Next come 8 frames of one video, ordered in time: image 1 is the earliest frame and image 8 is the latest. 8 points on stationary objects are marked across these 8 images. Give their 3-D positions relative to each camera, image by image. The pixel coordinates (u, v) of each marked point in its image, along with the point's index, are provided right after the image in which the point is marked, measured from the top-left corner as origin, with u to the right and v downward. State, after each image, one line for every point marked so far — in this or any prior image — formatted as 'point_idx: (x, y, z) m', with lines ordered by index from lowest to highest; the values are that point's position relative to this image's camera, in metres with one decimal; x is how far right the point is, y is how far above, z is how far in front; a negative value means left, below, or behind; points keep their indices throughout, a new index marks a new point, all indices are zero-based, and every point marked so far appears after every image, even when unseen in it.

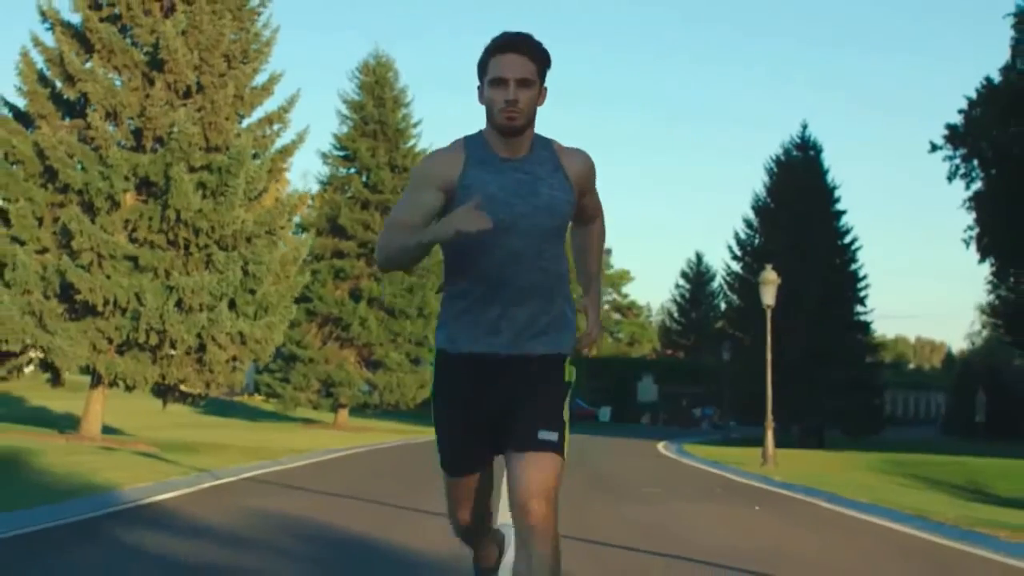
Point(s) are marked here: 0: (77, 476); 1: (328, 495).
0: (-5.5, -2.4, +17.7) m
1: (-1.9, -2.3, +15.4) m
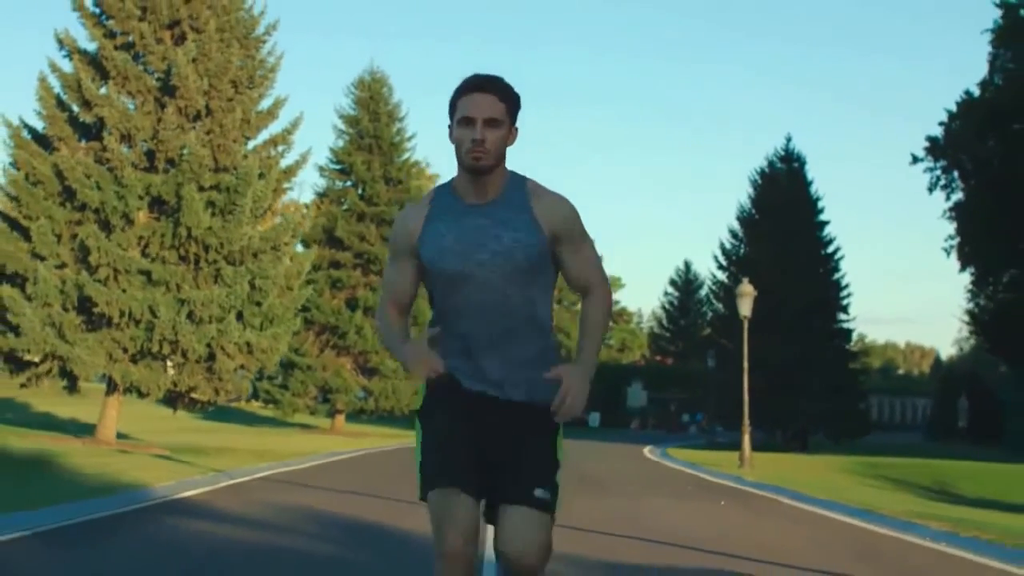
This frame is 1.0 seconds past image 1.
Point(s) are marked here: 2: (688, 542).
0: (-5.7, -2.7, +19.4) m
1: (-2.0, -2.5, +17.1) m
2: (+1.8, -2.4, +13.2) m
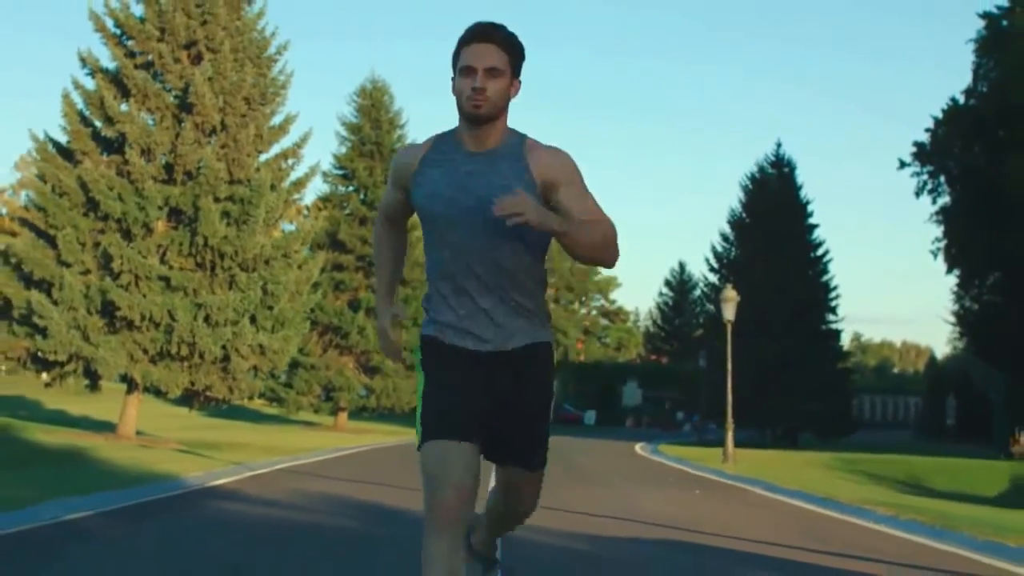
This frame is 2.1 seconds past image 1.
0: (-5.7, -2.8, +21.3) m
1: (-2.1, -2.7, +19.0) m
2: (+1.7, -2.6, +15.1) m
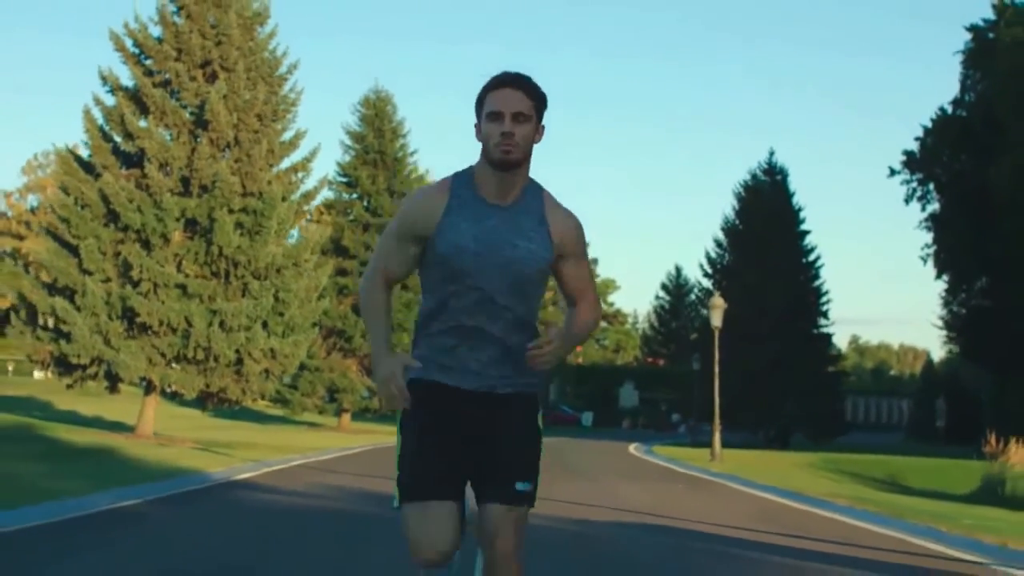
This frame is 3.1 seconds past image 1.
0: (-5.8, -3.0, +23.0) m
1: (-2.1, -2.8, +20.7) m
2: (+1.7, -2.7, +16.9) m
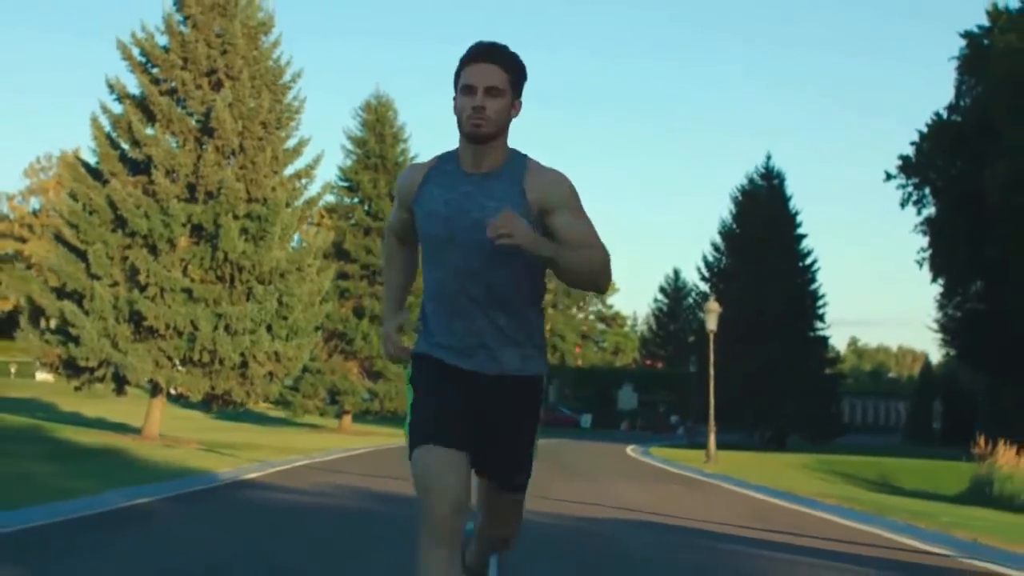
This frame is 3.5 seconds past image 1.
0: (-5.8, -3.1, +23.7) m
1: (-2.2, -2.9, +21.4) m
2: (+1.7, -2.8, +17.5) m
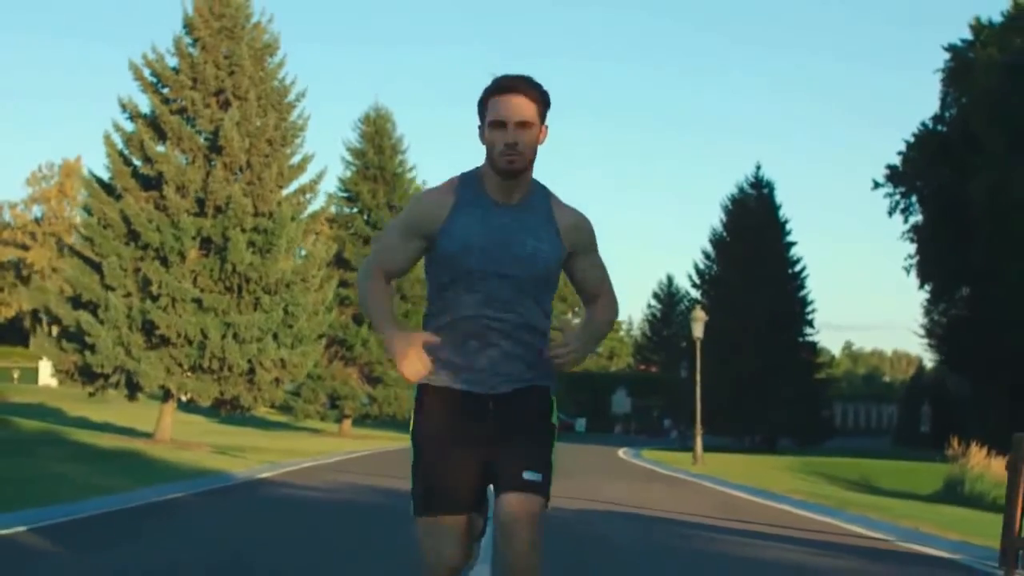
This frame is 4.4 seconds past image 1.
0: (-5.9, -3.3, +25.3) m
1: (-2.3, -3.2, +23.0) m
2: (+1.6, -3.0, +19.2) m
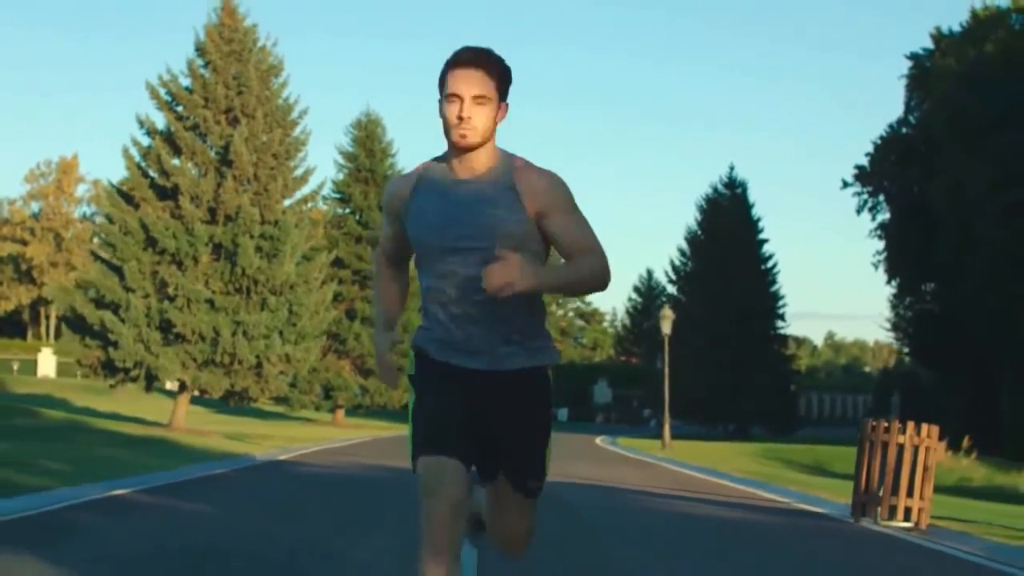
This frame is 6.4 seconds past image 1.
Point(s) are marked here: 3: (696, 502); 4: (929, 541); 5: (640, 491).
0: (-6.2, -3.4, +28.7) m
1: (-2.6, -3.3, +26.5) m
2: (+1.3, -3.2, +22.7) m
3: (+2.3, -2.8, +17.5) m
4: (+4.0, -2.4, +13.2) m
5: (+1.8, -2.9, +19.7) m
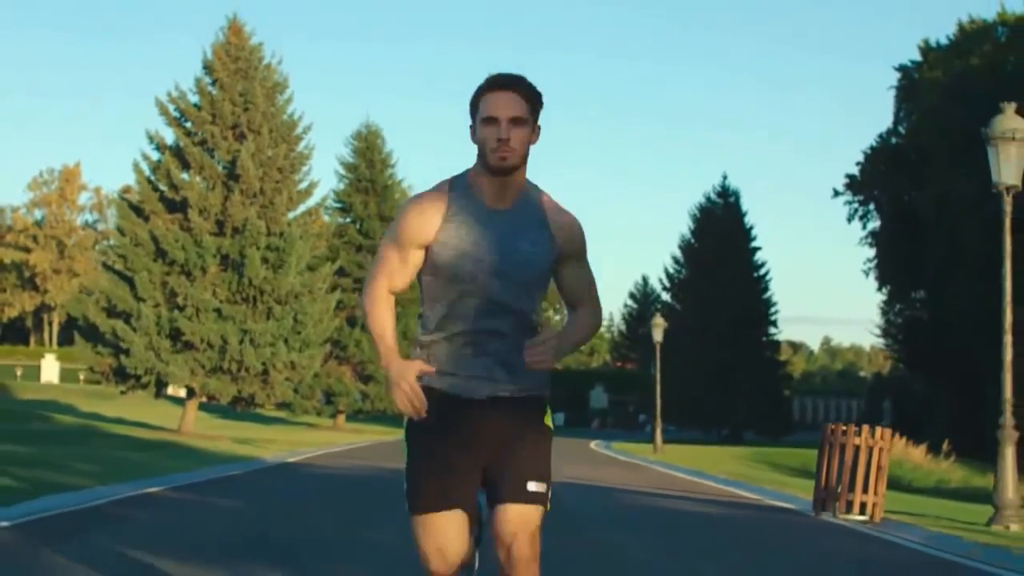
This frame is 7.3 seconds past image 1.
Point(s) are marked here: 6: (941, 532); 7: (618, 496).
0: (-6.3, -3.6, +30.2) m
1: (-2.6, -3.5, +27.9) m
2: (+1.3, -3.4, +24.1) m
3: (+2.2, -3.0, +19.0) m
4: (+3.9, -2.6, +14.6) m
5: (+1.7, -3.1, +21.1) m
6: (+4.6, -2.6, +14.5) m
7: (+1.4, -3.1, +20.3) m
